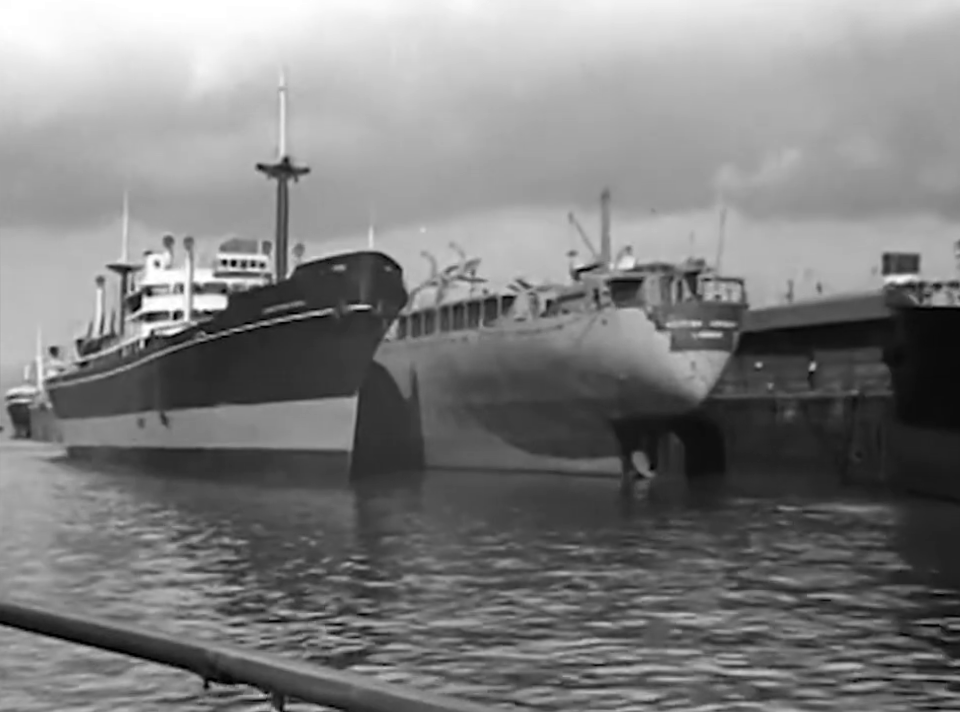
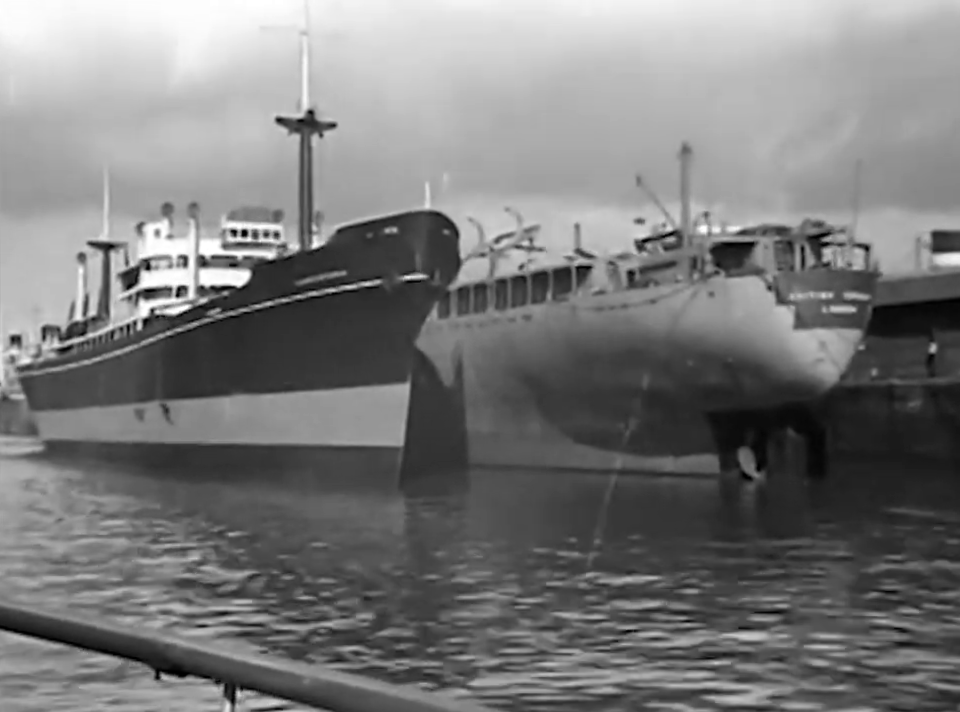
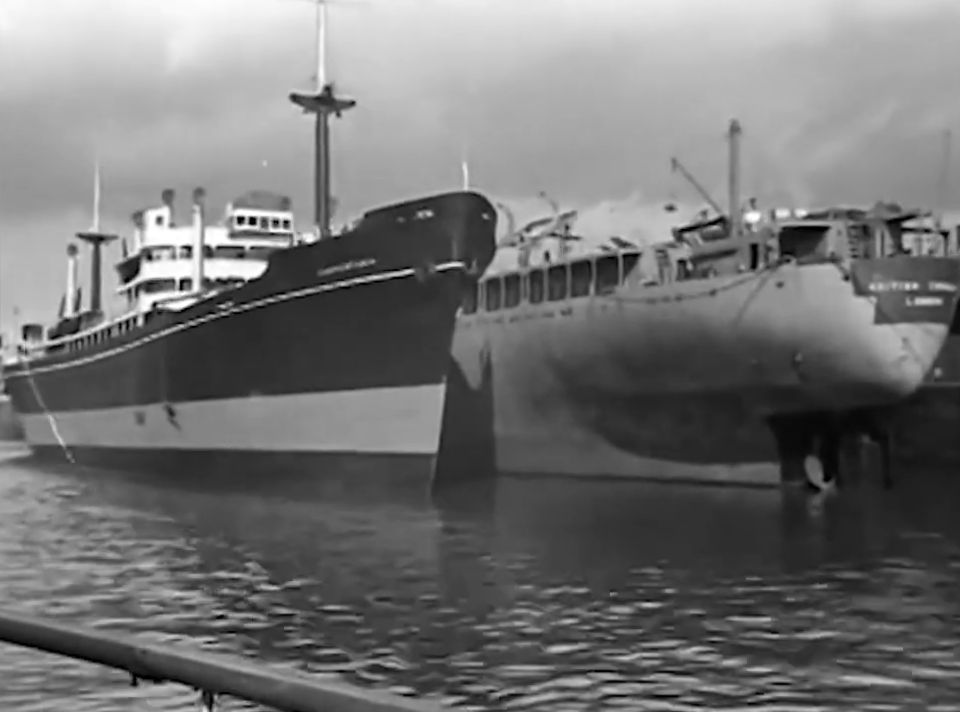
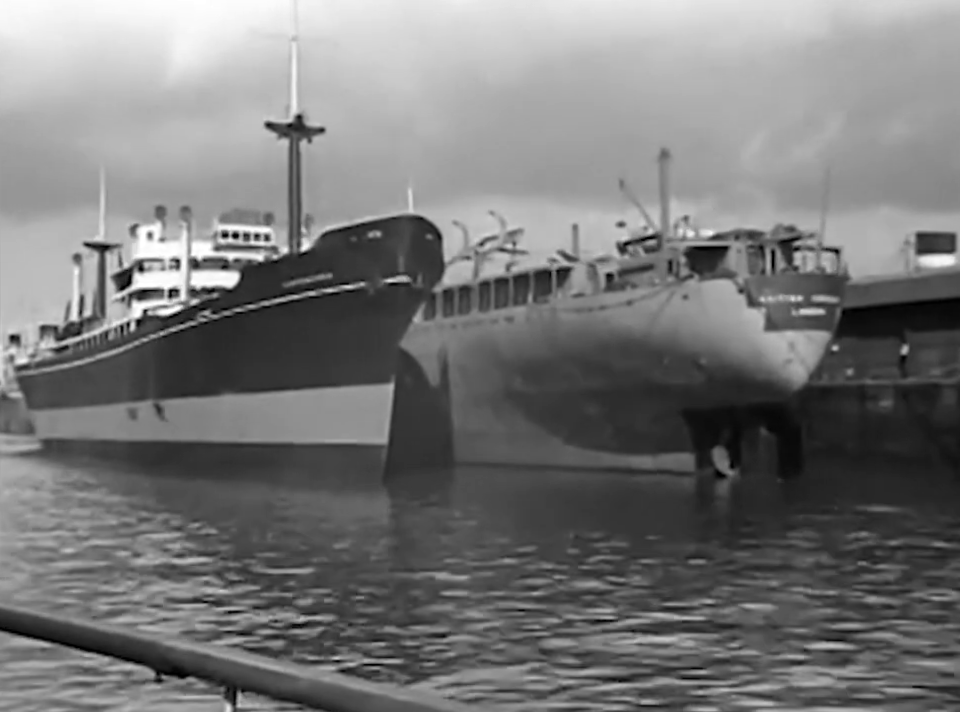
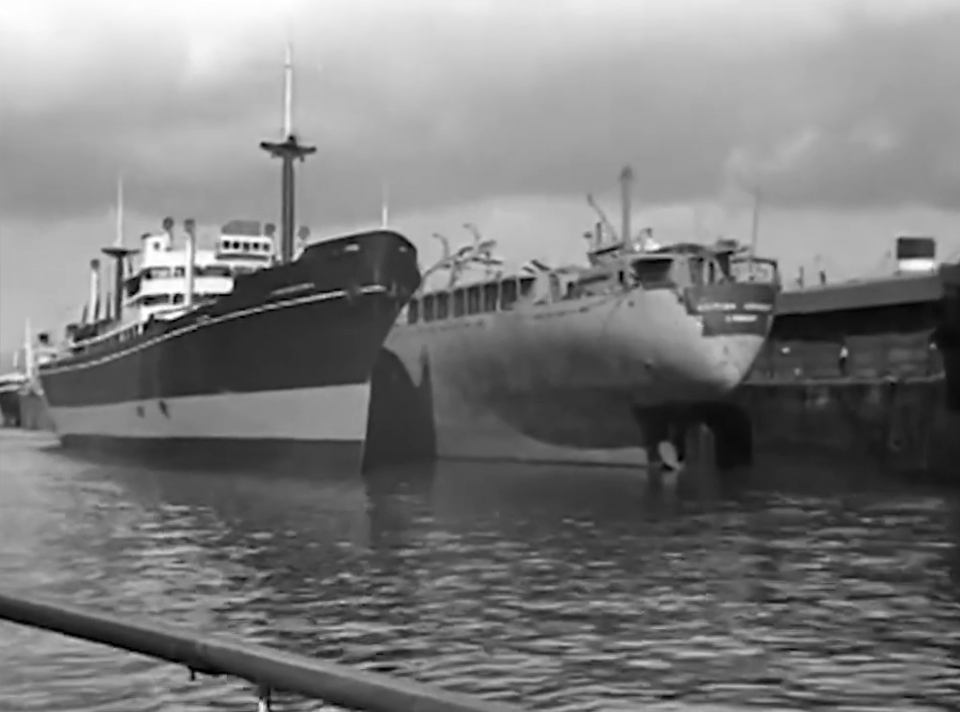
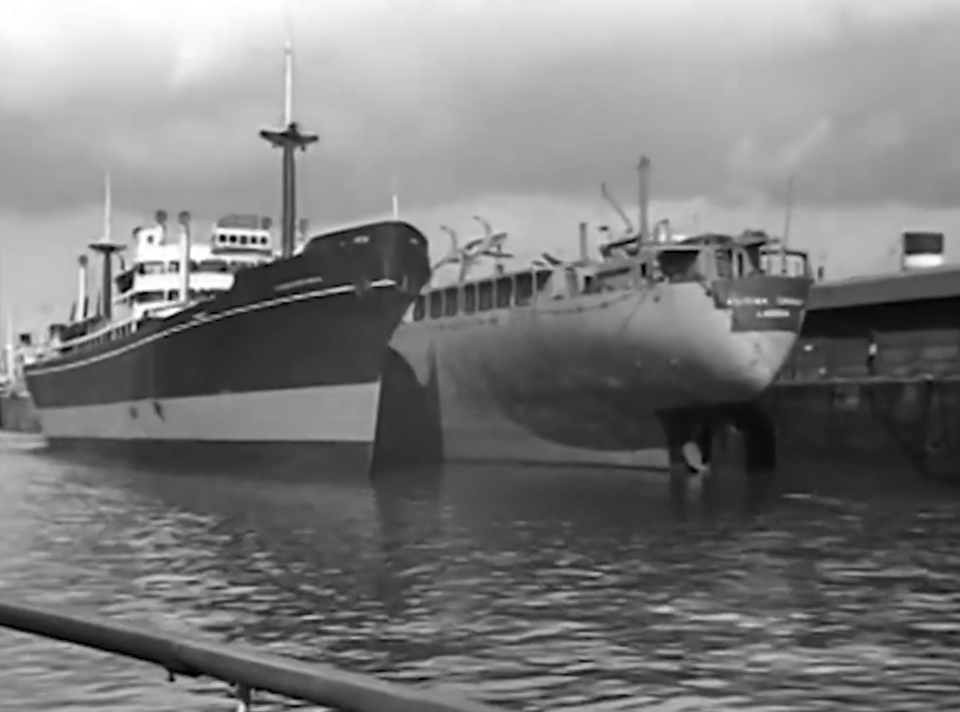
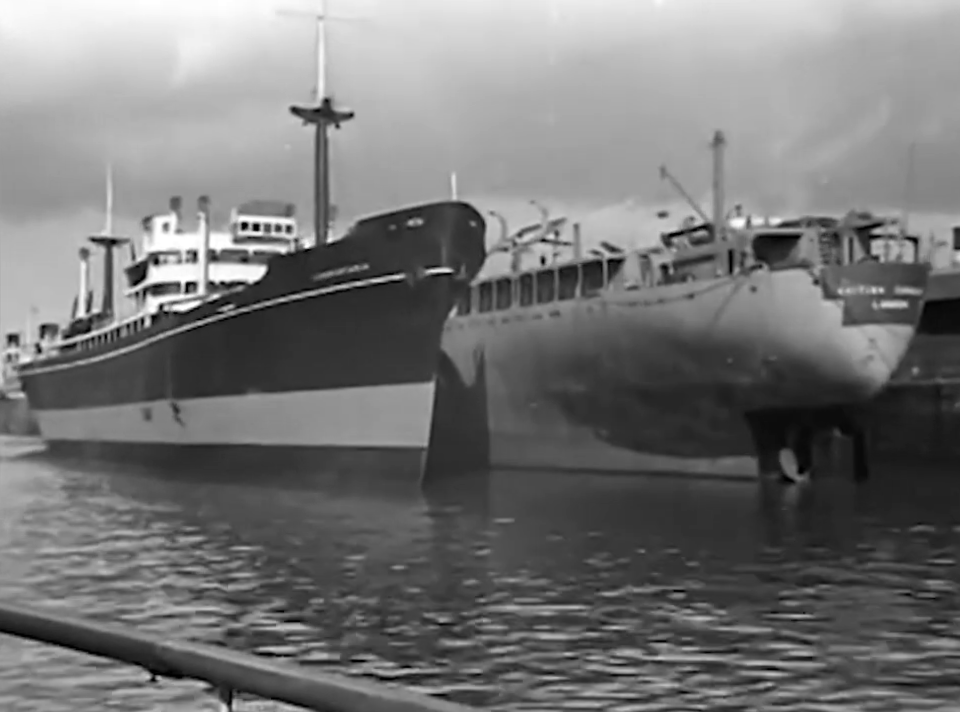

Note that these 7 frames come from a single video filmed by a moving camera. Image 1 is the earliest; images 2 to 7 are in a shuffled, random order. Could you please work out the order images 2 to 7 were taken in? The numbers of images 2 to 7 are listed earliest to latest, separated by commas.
5, 6, 4, 2, 7, 3
